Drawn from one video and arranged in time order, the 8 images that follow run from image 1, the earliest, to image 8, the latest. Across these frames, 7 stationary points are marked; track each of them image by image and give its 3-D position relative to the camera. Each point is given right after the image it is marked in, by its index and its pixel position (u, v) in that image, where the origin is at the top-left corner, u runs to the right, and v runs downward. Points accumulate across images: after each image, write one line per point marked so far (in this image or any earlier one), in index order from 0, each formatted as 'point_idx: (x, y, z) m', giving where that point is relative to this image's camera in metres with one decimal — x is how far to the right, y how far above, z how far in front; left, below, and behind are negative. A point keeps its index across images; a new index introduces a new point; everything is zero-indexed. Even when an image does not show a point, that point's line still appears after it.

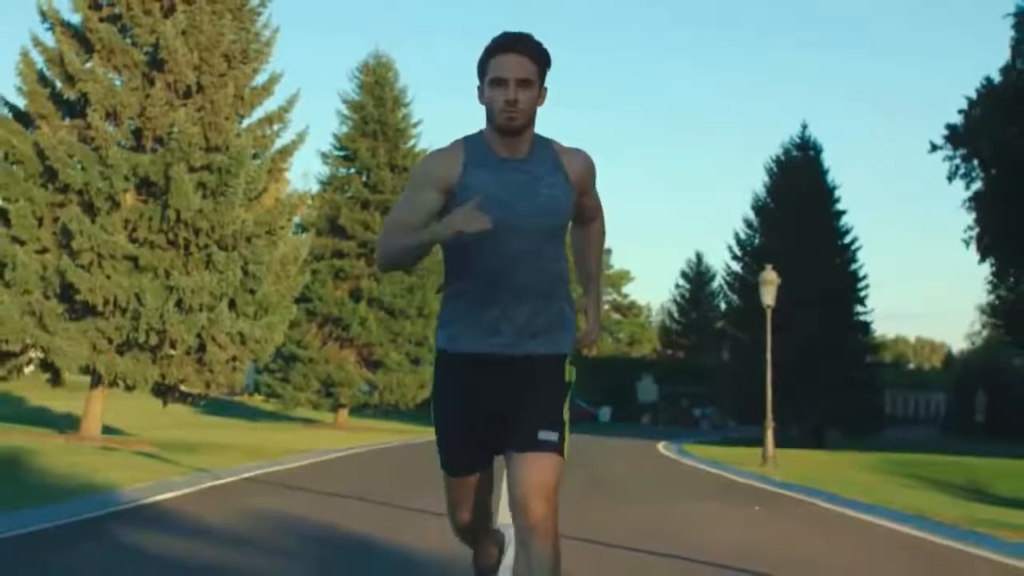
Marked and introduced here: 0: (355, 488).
0: (-1.9, -2.4, +17.7) m
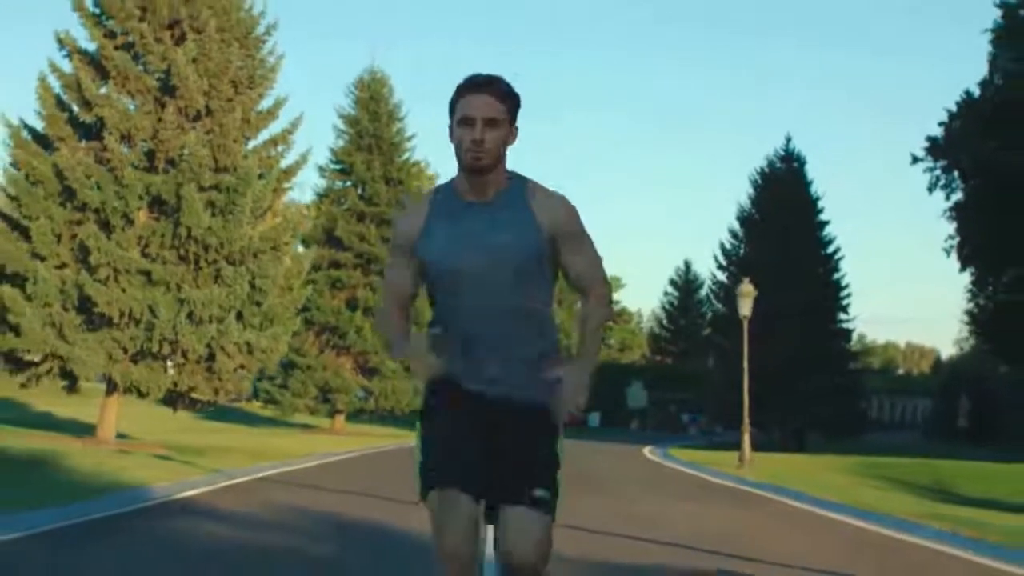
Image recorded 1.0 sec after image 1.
0: (-2.0, -2.6, +19.4) m
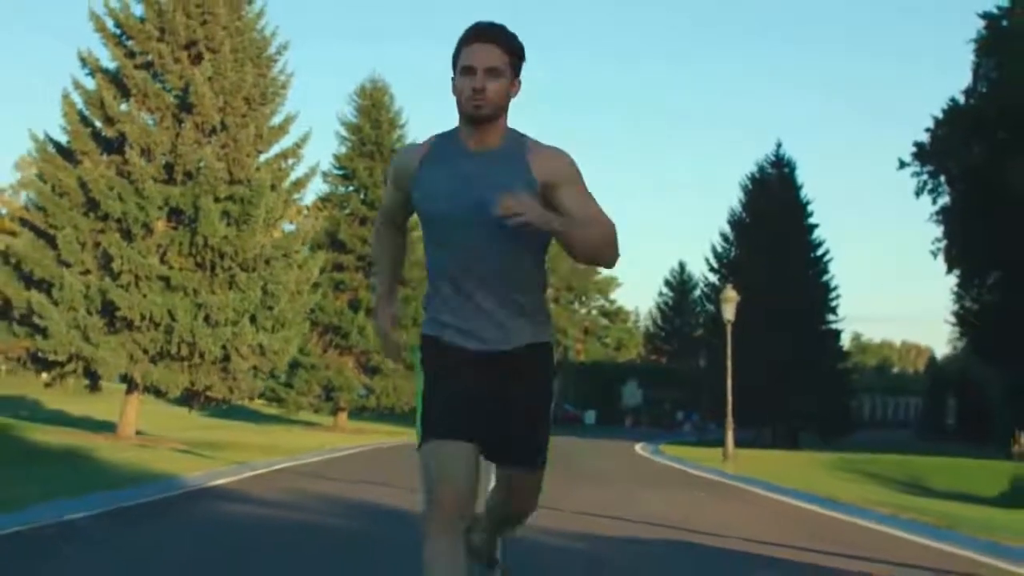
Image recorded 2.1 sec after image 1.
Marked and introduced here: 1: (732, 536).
0: (-2.1, -2.8, +21.2) m
1: (+2.5, -2.7, +16.4) m
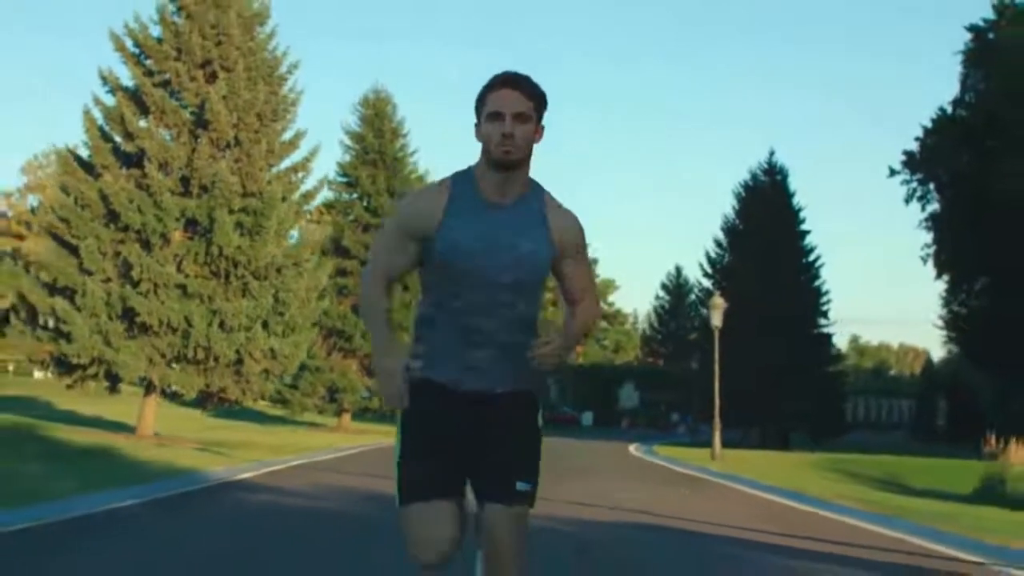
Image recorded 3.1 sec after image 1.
0: (-2.1, -2.9, +22.8) m
1: (+2.4, -2.9, +18.1) m
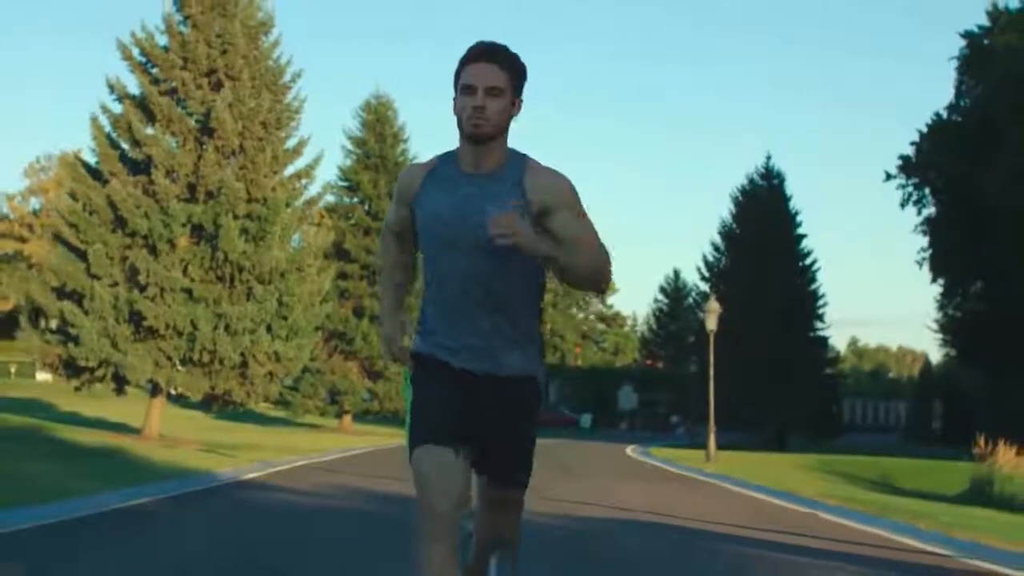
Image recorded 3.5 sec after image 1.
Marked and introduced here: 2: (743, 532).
0: (-2.1, -3.0, +23.5) m
1: (+2.4, -3.0, +18.7) m
2: (+2.7, -2.9, +17.1) m
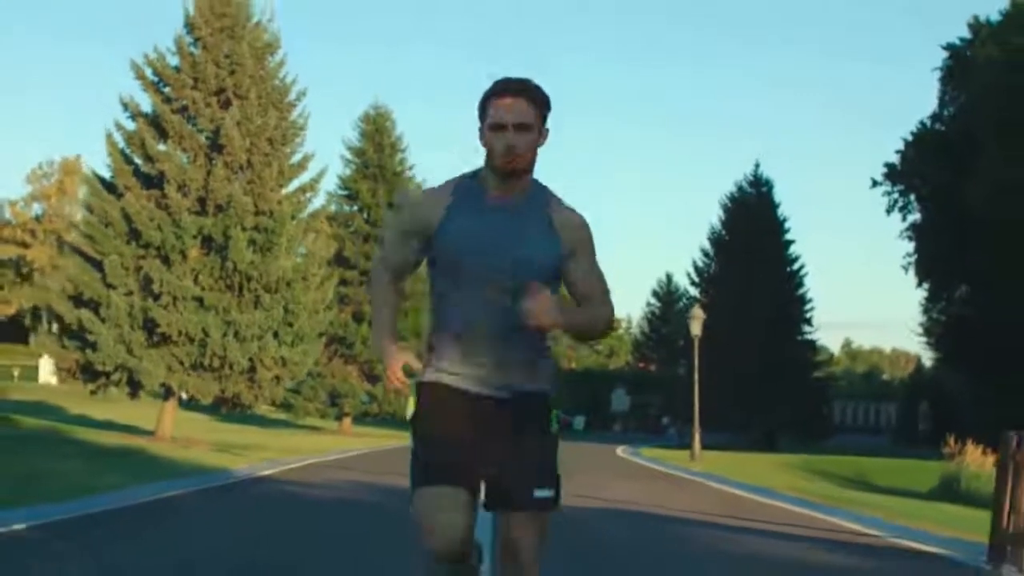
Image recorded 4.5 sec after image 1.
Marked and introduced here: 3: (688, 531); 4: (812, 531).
0: (-2.2, -3.2, +25.2) m
1: (+2.3, -3.2, +20.5) m
2: (+2.6, -3.0, +18.8) m
3: (+2.1, -2.9, +17.0) m
4: (+3.6, -3.0, +17.6) m
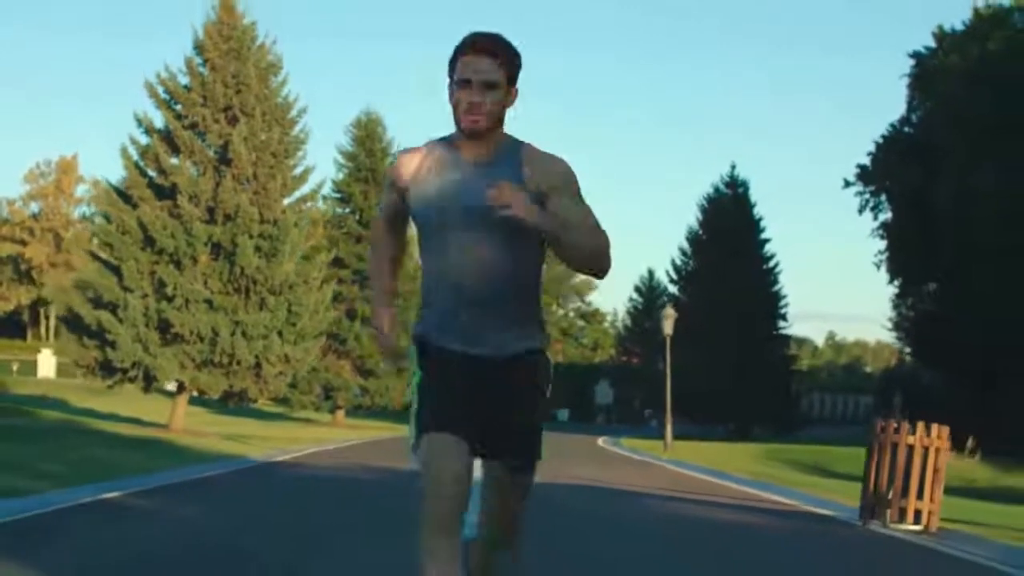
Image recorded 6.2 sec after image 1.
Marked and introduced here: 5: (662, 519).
0: (-2.5, -3.3, +28.1) m
1: (+2.1, -3.3, +23.4) m
2: (+2.4, -3.2, +21.8) m
3: (+1.9, -3.0, +20.0) m
4: (+3.3, -3.1, +20.5) m
5: (+1.9, -2.8, +17.6) m
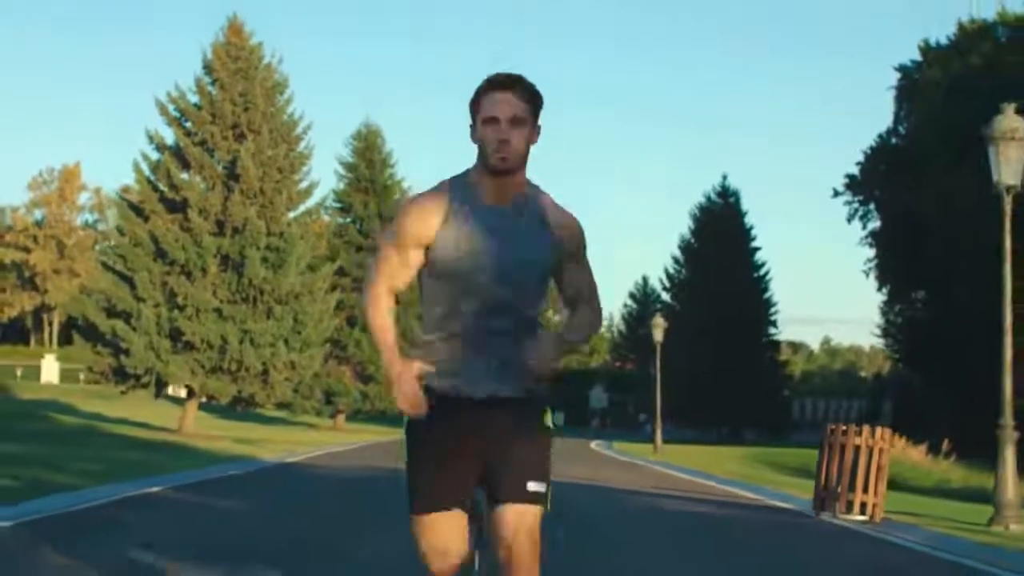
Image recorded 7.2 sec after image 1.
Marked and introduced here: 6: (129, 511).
0: (-2.6, -3.5, +29.8) m
1: (+2.0, -3.5, +25.1) m
2: (+2.3, -3.4, +23.5) m
3: (+1.8, -3.2, +21.6) m
4: (+3.3, -3.3, +22.2) m
5: (+1.8, -3.0, +19.3) m
6: (-5.1, -3.0, +19.4) m
